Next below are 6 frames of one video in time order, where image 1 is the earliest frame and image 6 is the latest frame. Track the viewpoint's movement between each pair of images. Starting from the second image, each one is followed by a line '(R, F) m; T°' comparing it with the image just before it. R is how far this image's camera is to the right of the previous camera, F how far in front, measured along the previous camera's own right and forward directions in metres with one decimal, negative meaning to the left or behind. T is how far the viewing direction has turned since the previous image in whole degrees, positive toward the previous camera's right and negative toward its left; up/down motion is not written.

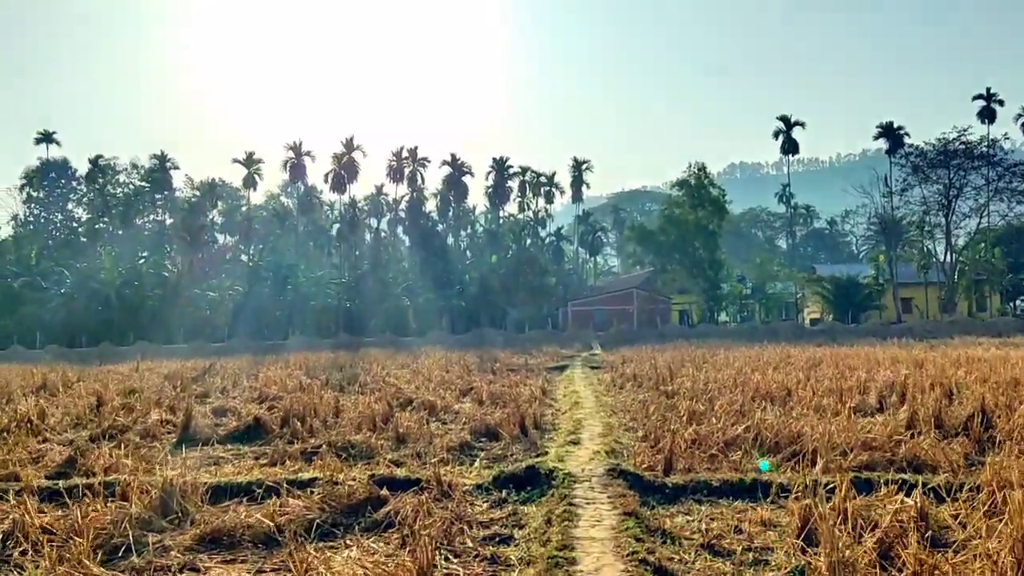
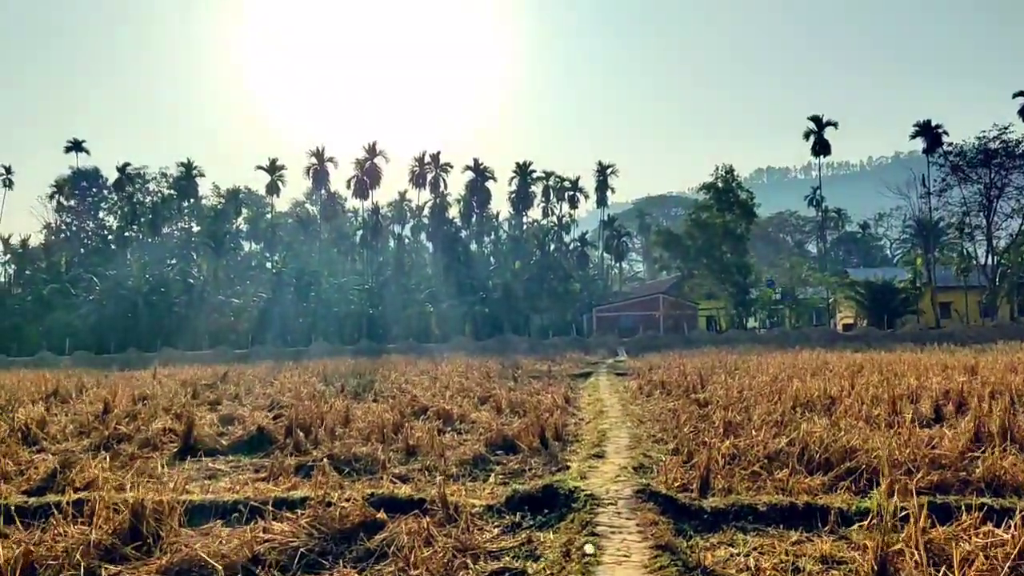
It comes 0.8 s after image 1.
(+0.1, +0.9) m; -2°
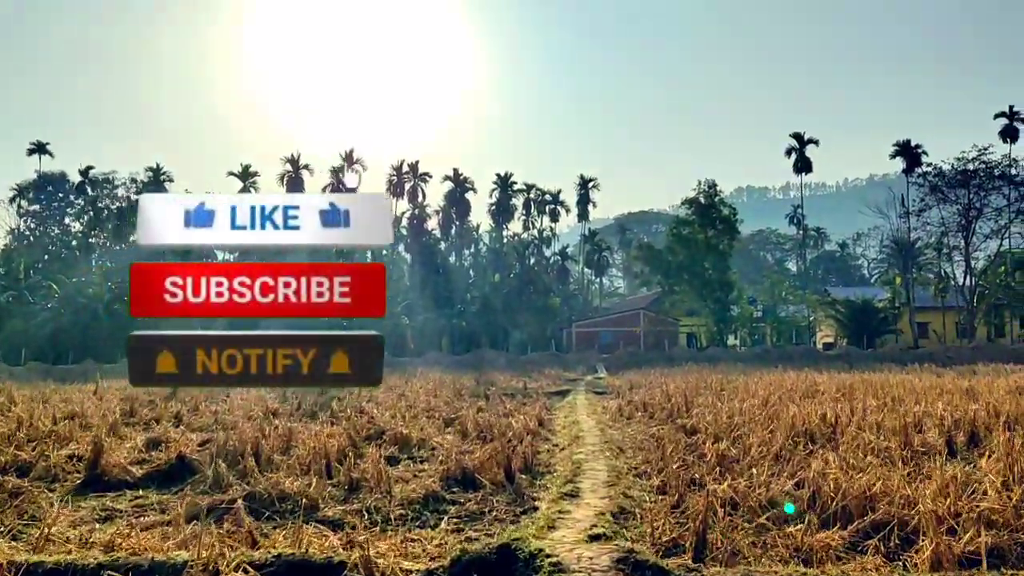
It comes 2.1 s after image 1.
(+0.2, +1.5) m; +1°
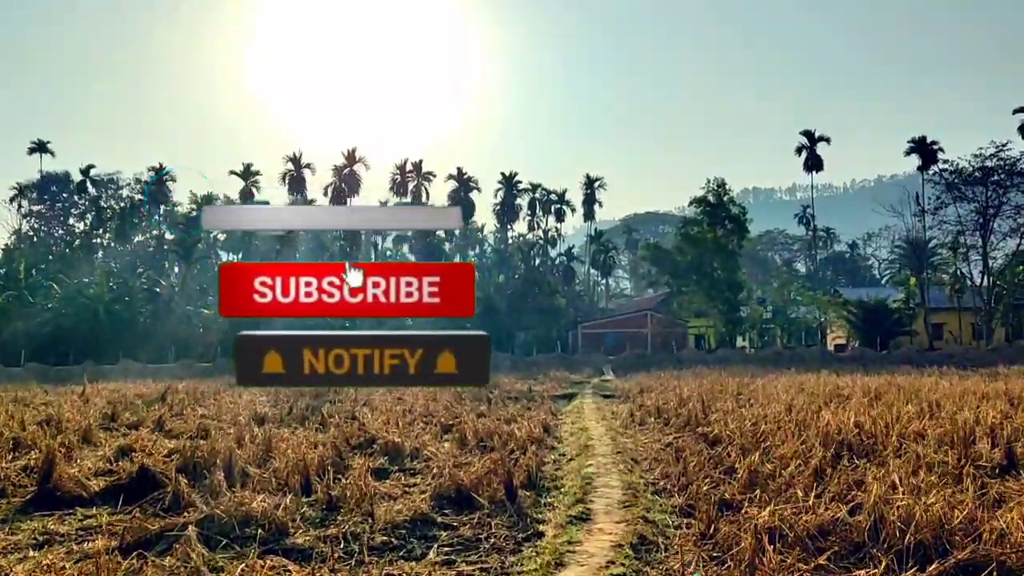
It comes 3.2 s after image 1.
(0.0, +1.2) m; 0°
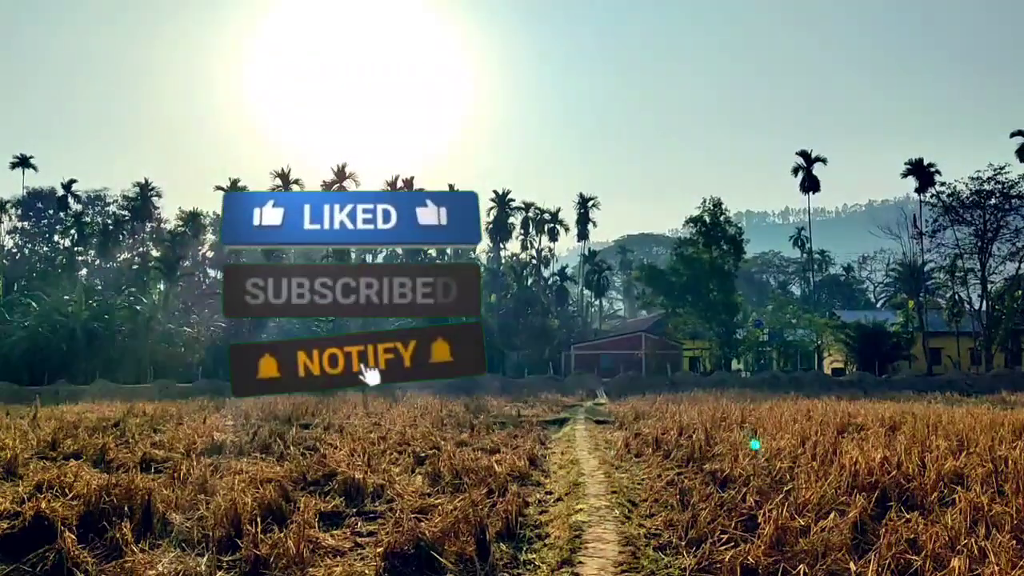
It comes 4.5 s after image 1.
(+0.2, +1.5) m; 0°
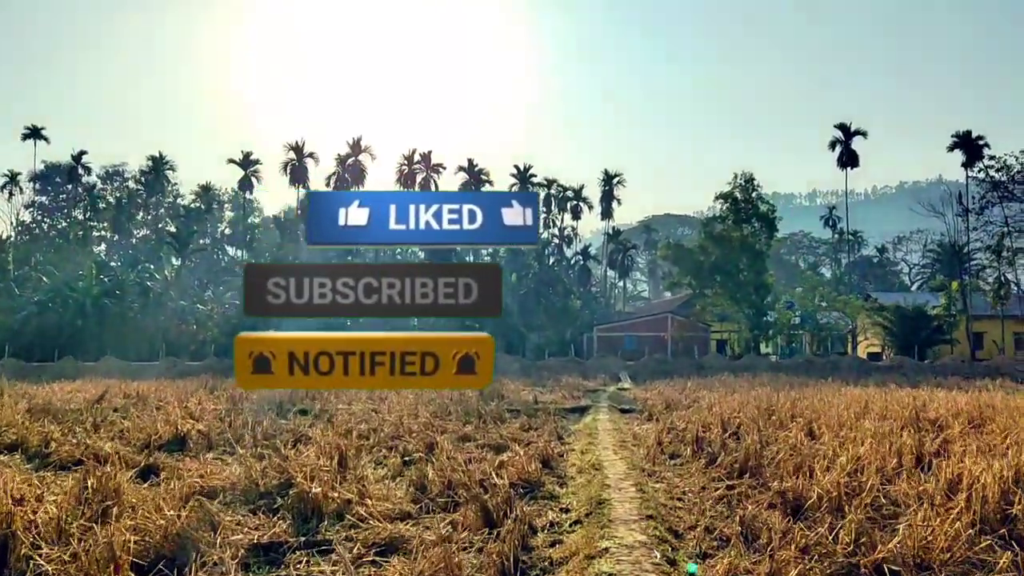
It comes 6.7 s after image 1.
(+0.2, +2.4) m; -2°
